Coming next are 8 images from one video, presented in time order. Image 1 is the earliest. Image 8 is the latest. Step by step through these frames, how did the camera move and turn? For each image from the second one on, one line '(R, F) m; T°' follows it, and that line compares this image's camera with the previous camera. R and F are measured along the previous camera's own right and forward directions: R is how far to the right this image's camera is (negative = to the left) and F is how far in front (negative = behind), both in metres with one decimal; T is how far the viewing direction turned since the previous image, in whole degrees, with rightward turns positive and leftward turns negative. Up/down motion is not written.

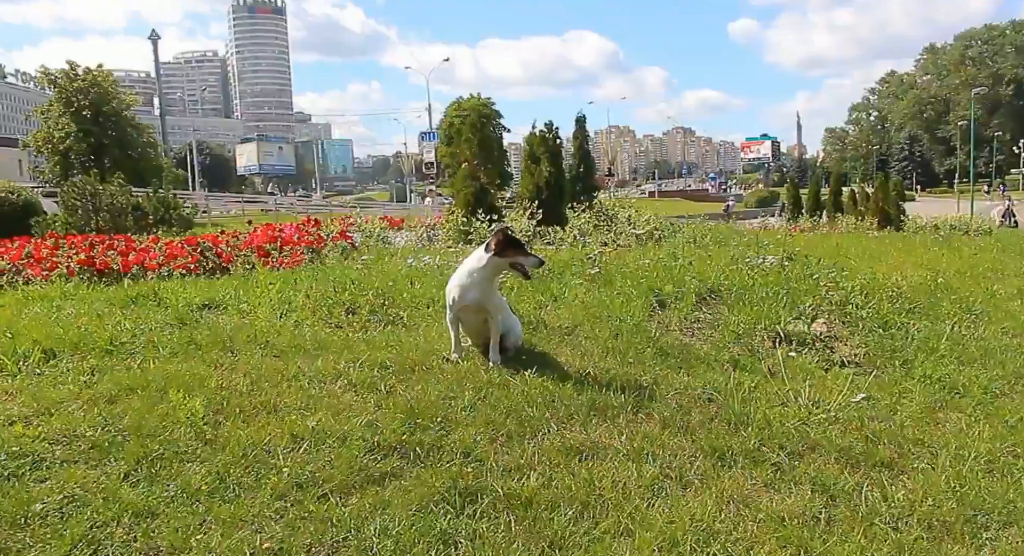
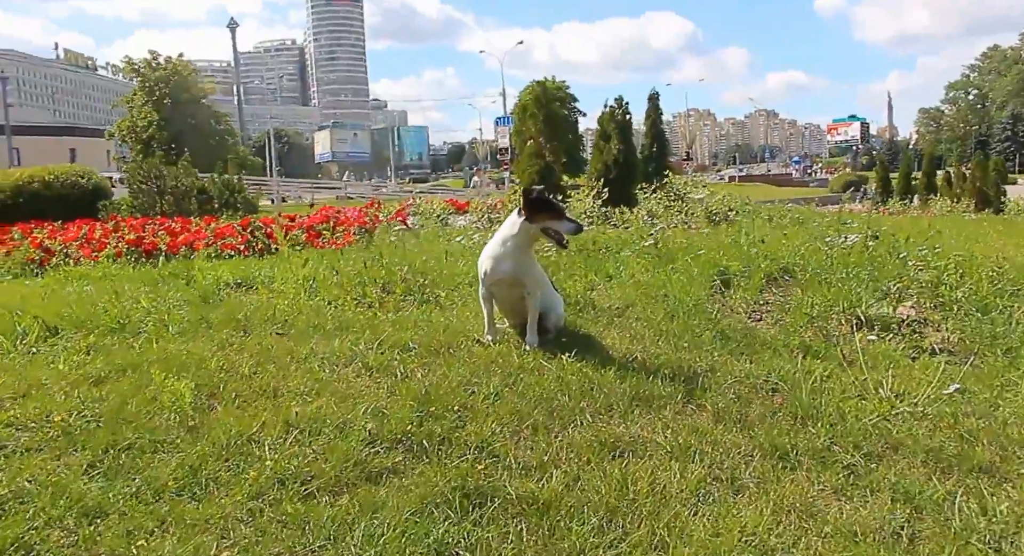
(+0.2, +0.5) m; -5°
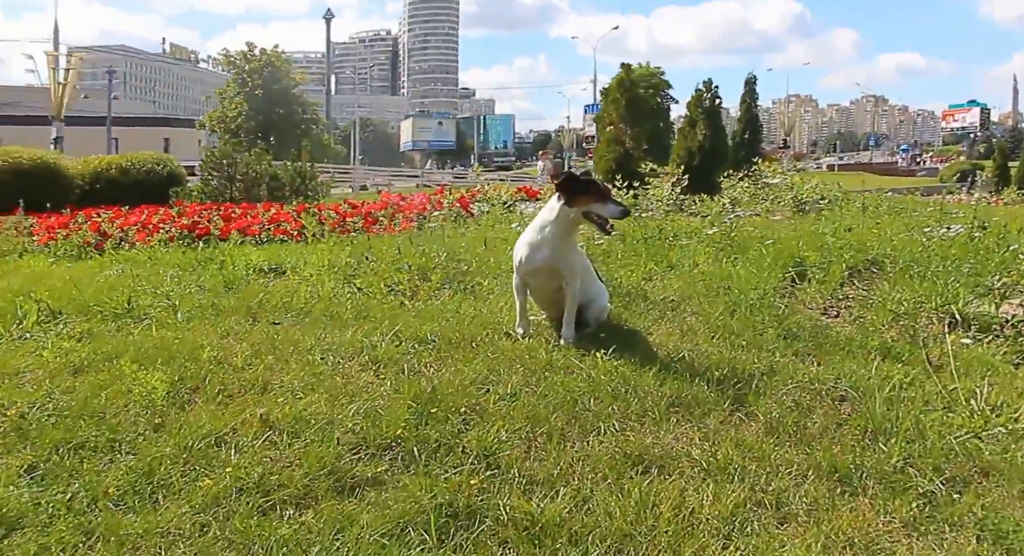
(+0.3, +0.4) m; -6°
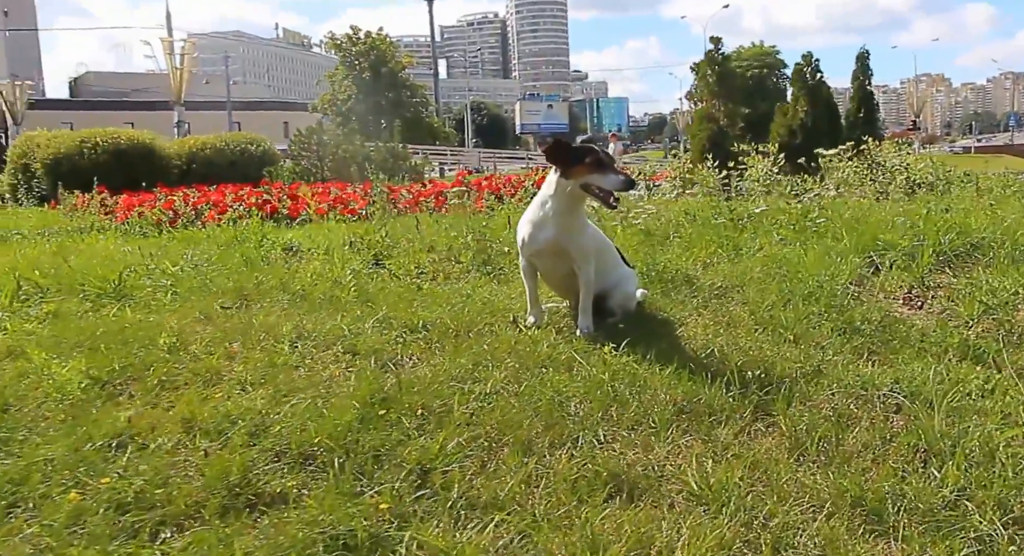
(+0.5, +0.5) m; -7°
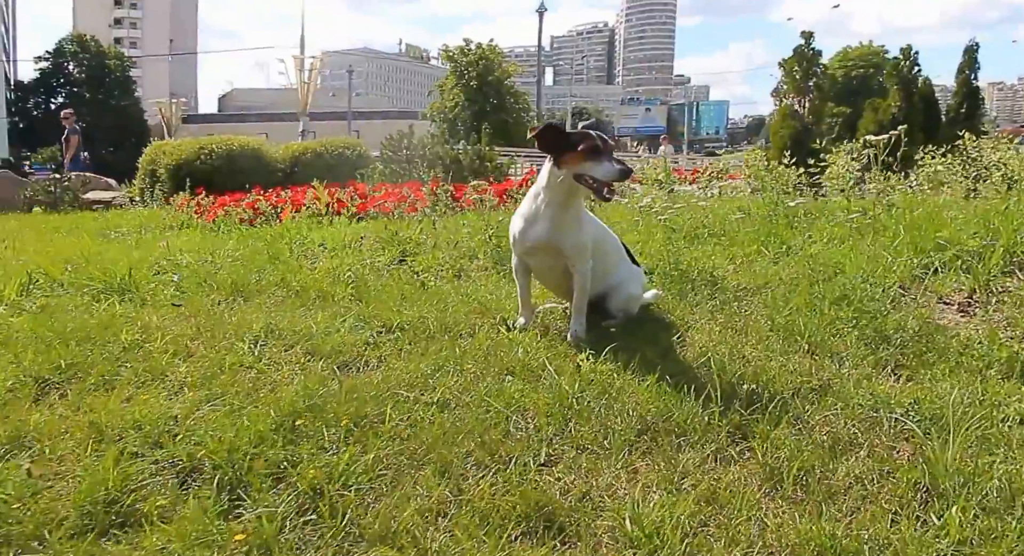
(+0.4, +0.3) m; -6°
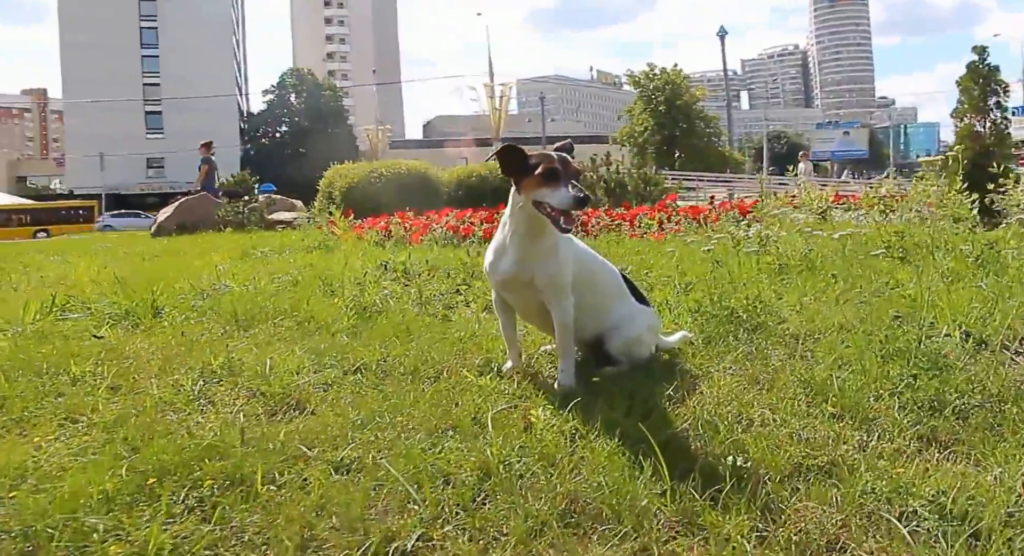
(+0.6, +0.4) m; -10°
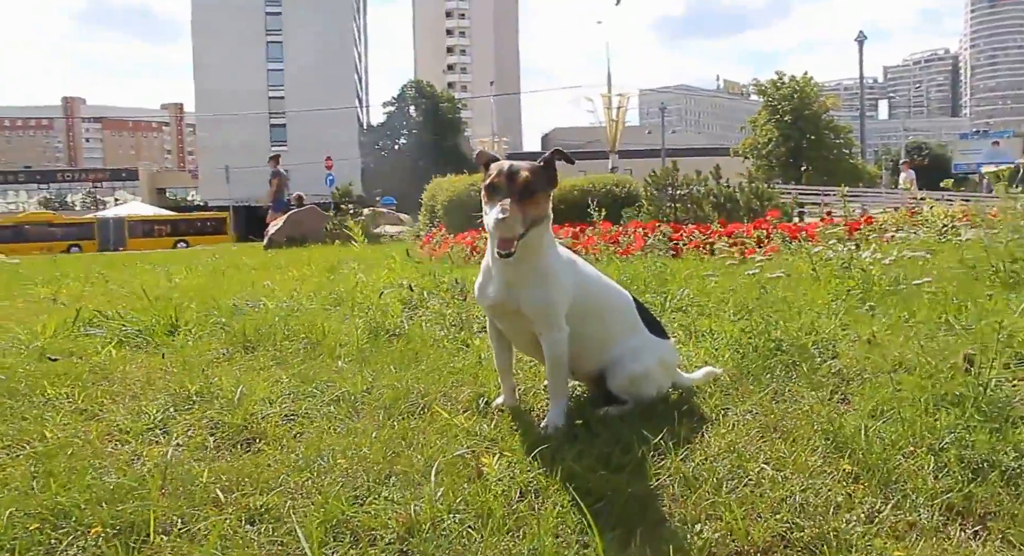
(+0.4, +0.3) m; -8°
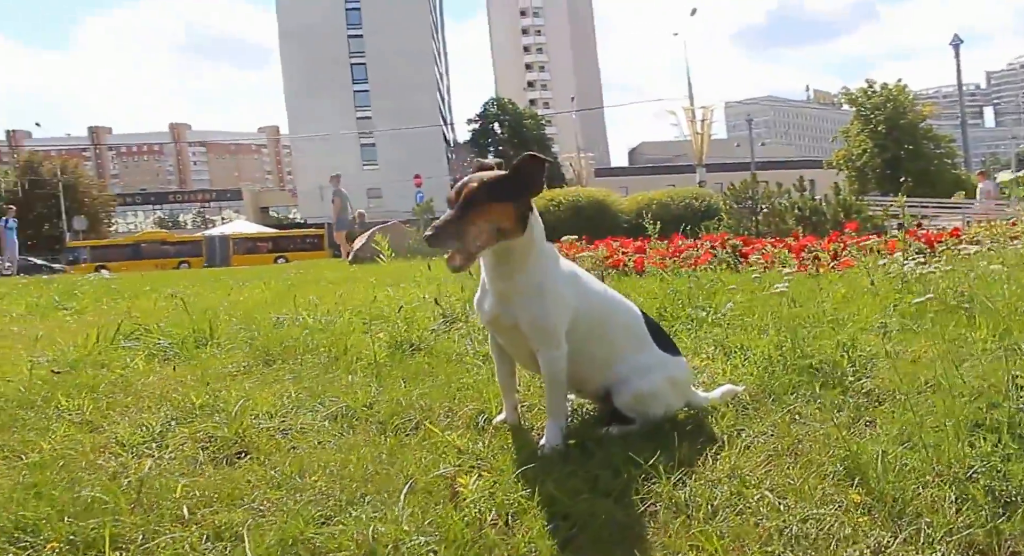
(+0.3, +0.1) m; -5°
